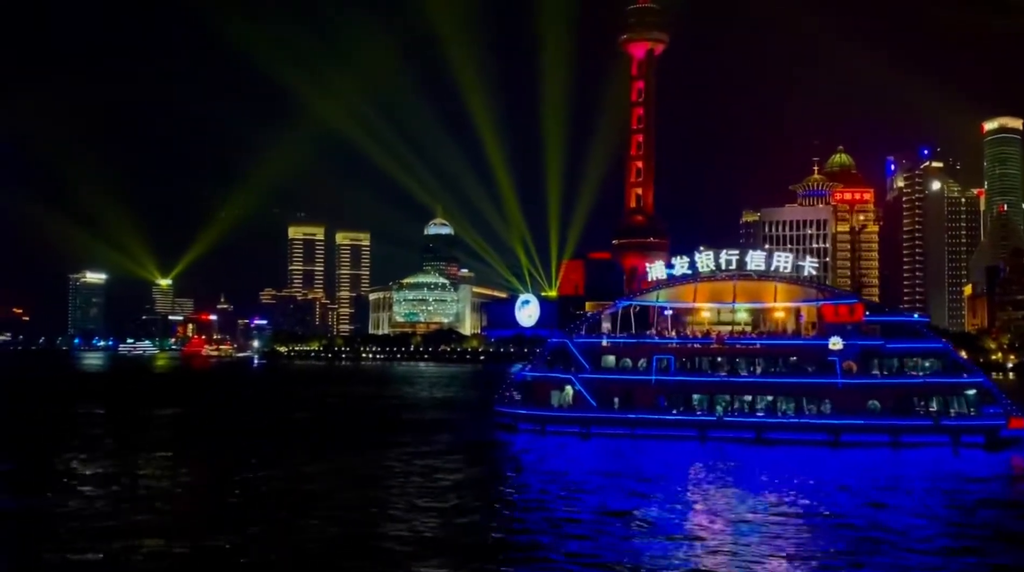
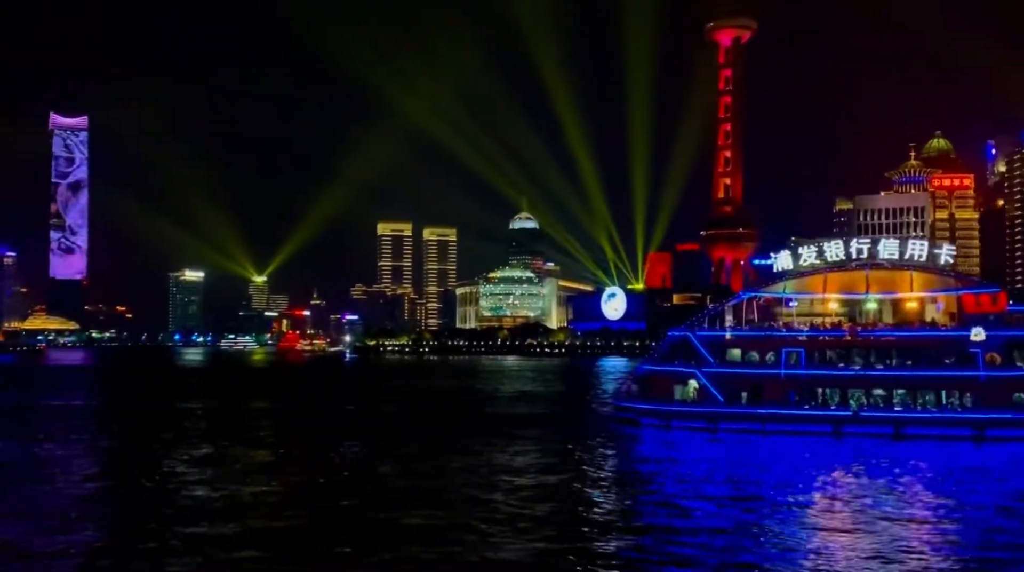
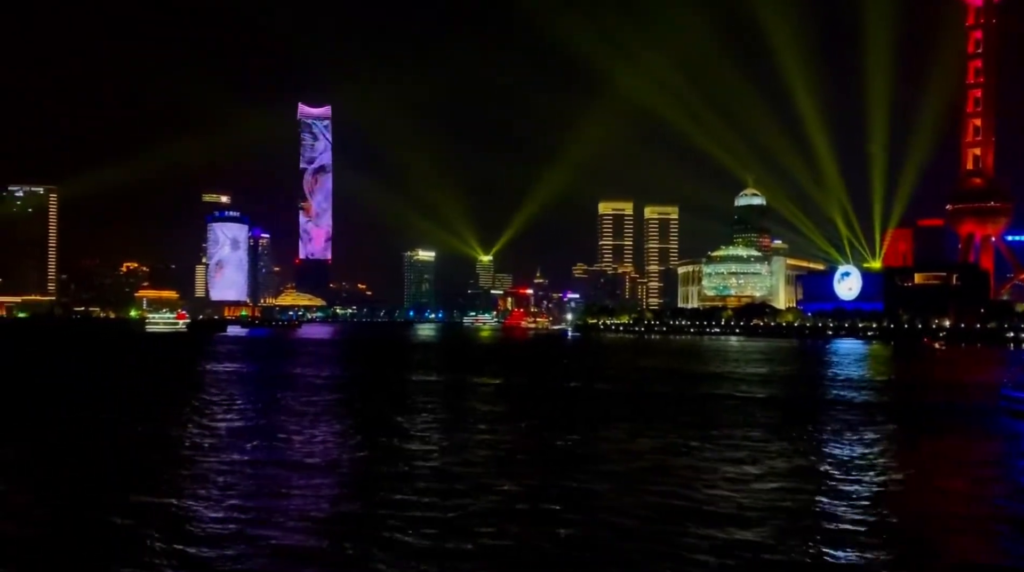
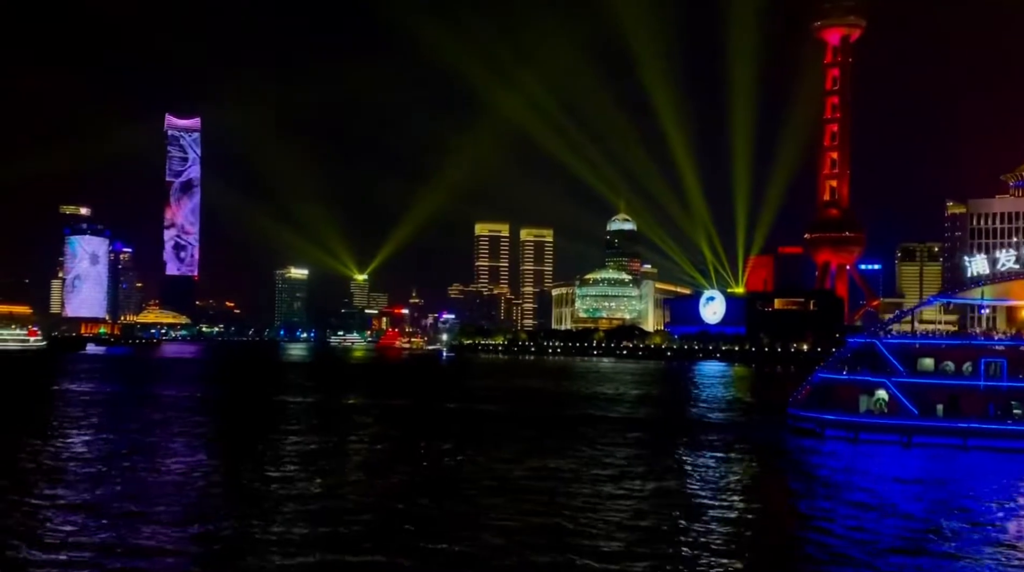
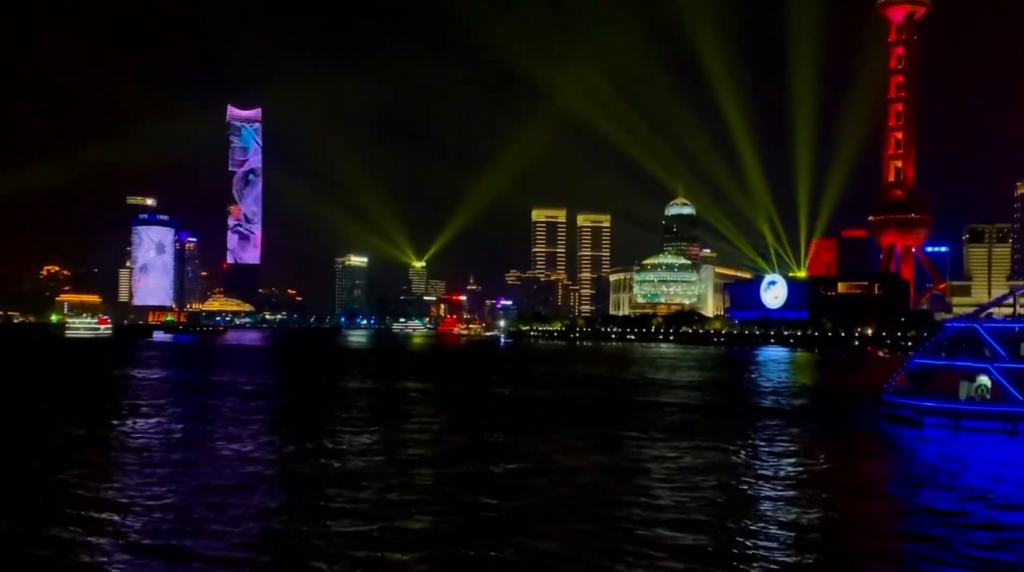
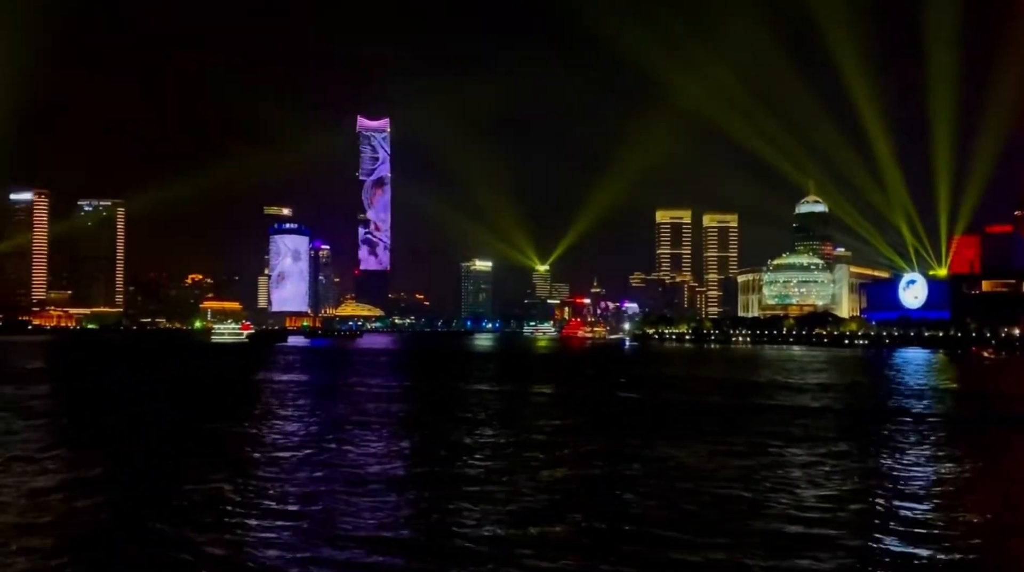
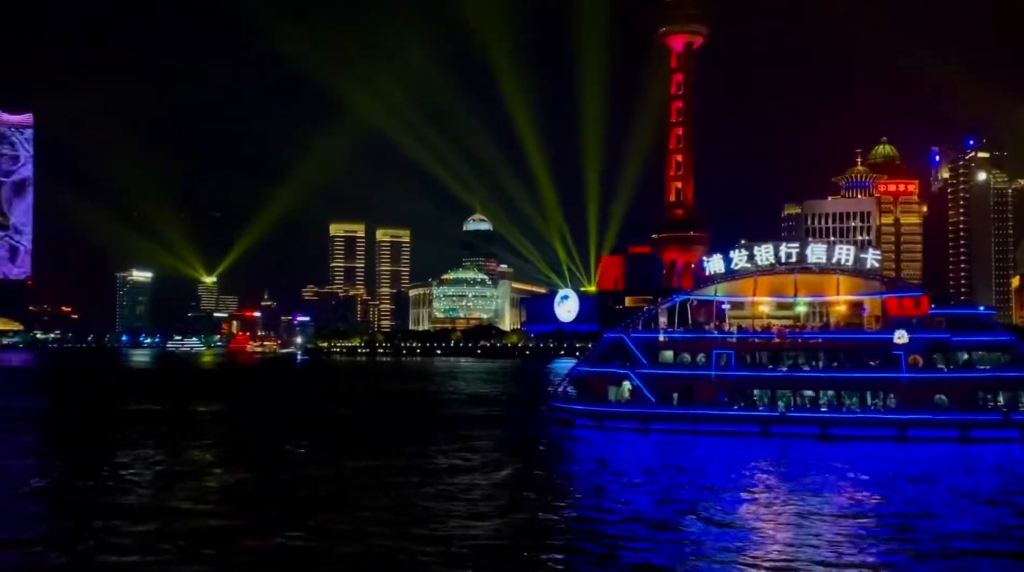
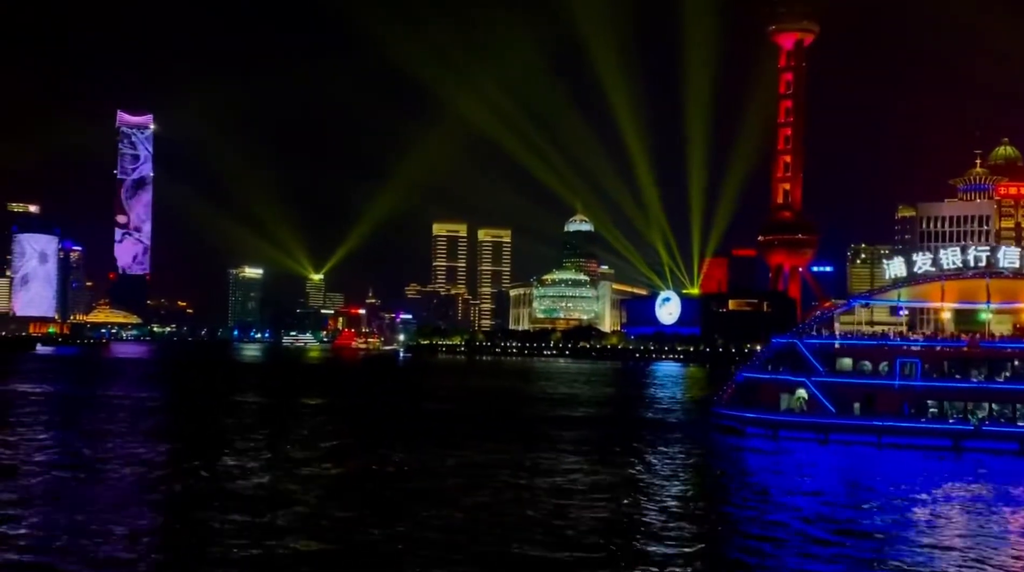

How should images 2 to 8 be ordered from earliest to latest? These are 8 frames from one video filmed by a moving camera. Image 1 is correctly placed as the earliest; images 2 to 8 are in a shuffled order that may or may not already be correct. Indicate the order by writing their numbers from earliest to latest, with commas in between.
7, 2, 8, 4, 5, 3, 6
